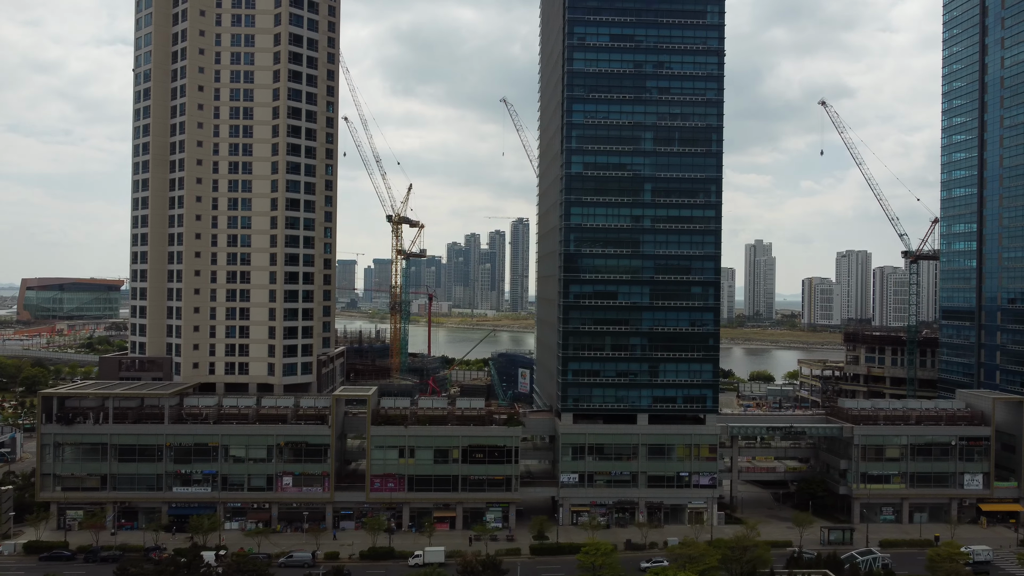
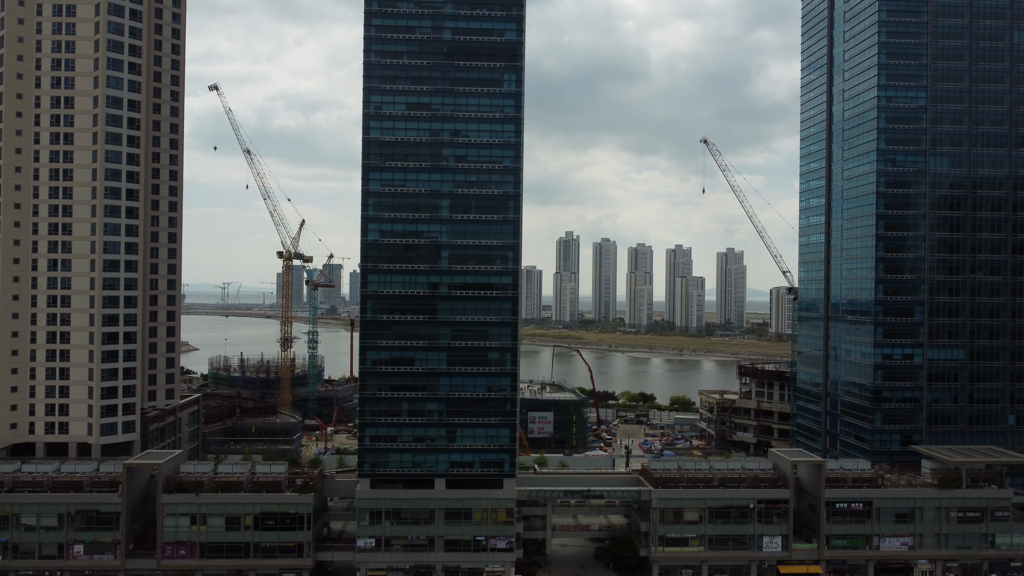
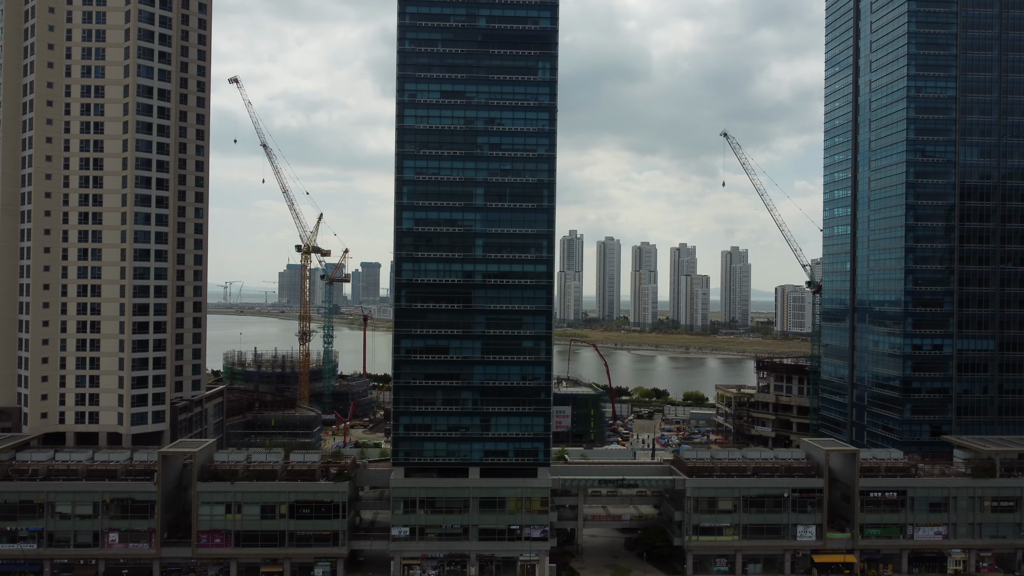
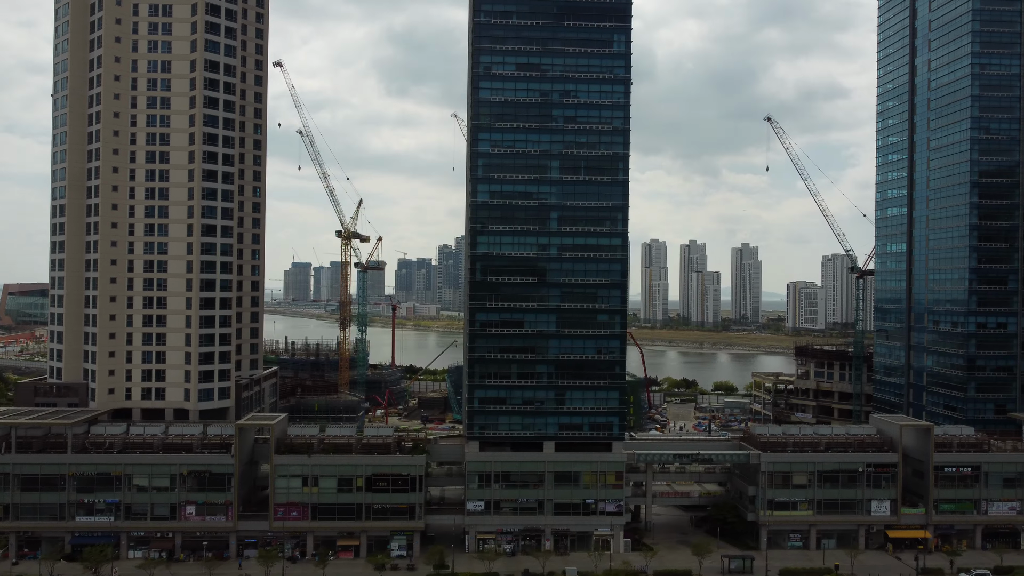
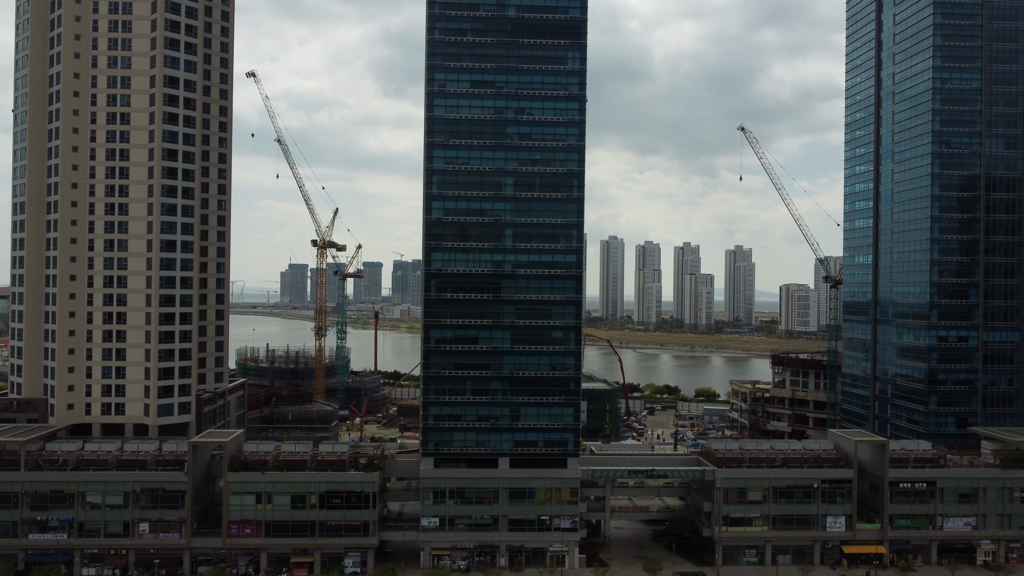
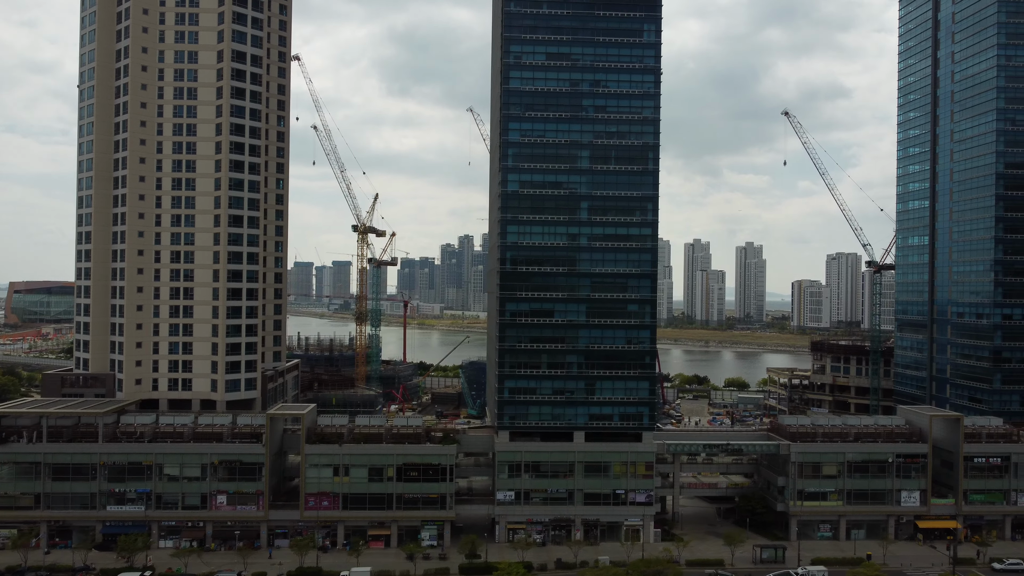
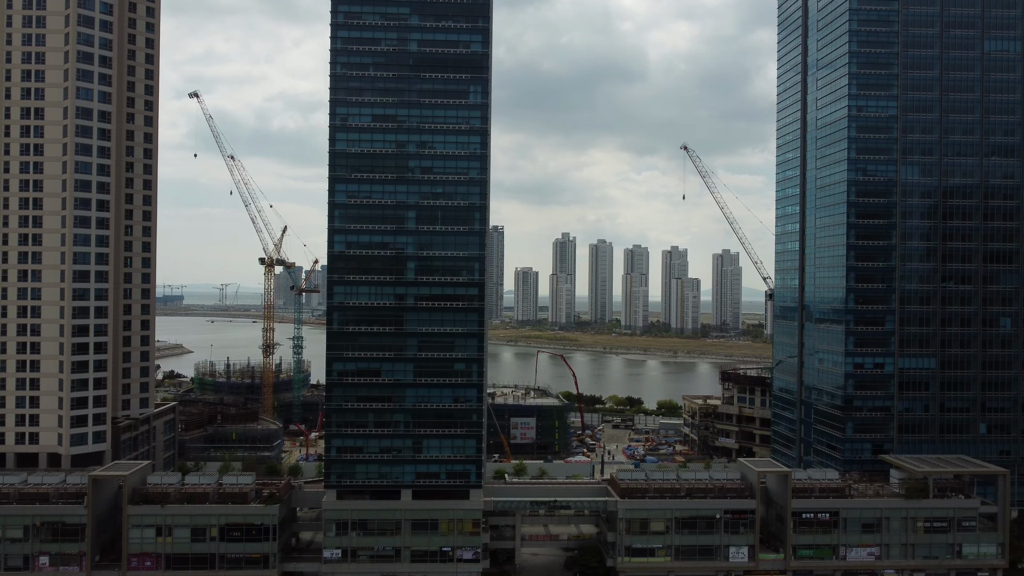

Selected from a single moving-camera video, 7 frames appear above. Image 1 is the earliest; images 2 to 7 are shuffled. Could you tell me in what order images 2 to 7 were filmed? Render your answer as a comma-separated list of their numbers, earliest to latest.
6, 4, 5, 3, 2, 7
